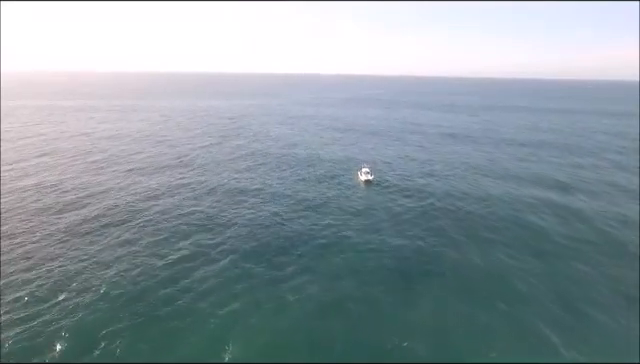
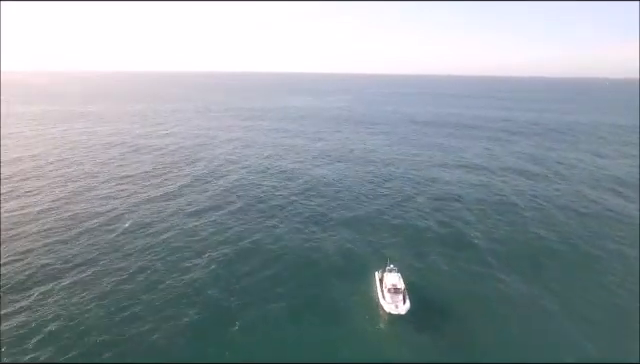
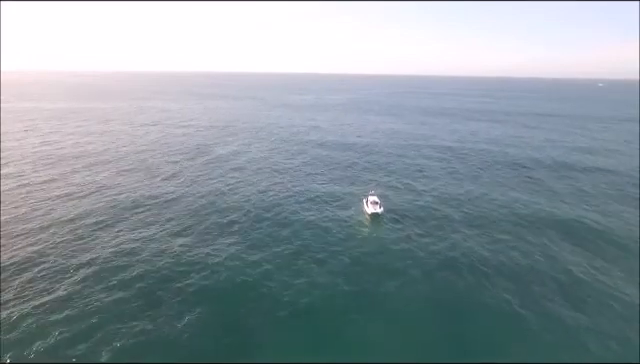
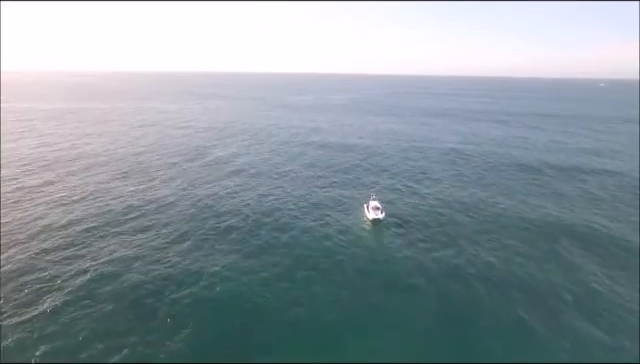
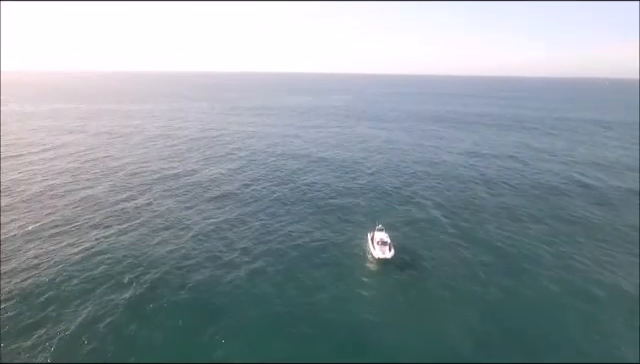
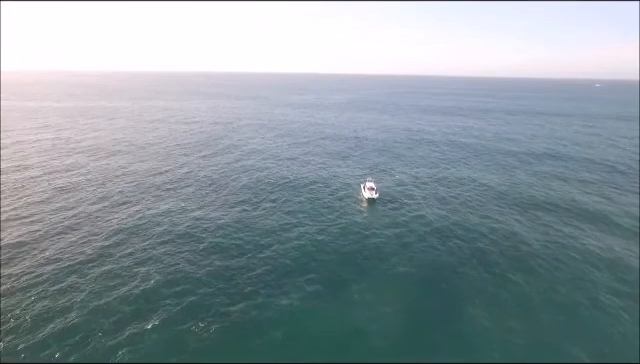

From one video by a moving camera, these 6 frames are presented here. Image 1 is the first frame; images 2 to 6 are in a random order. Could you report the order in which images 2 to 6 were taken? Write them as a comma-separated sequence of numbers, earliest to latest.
6, 3, 4, 5, 2
